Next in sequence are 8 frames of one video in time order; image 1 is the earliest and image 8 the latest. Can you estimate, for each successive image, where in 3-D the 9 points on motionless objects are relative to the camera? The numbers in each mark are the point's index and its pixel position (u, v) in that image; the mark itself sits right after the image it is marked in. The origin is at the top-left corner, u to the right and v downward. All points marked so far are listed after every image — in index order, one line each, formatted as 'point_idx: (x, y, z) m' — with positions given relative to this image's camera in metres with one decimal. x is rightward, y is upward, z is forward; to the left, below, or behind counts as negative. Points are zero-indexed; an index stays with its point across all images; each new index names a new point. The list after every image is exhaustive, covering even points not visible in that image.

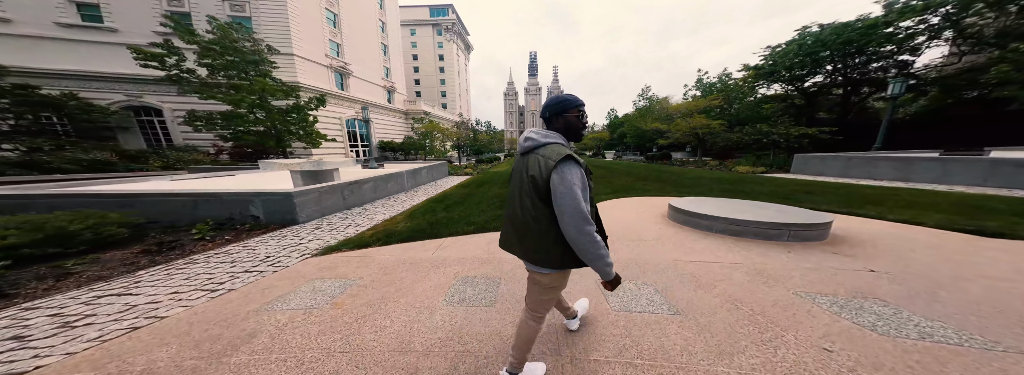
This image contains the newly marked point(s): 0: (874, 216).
0: (+7.2, -0.6, +4.7) m
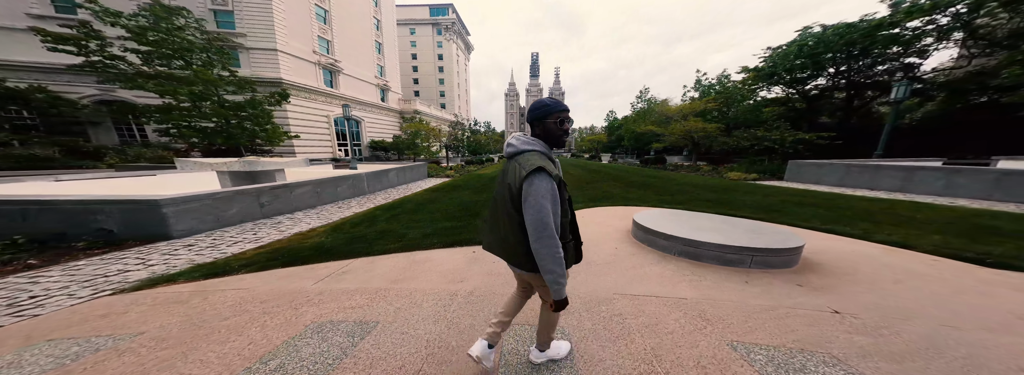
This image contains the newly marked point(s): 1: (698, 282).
0: (+5.9, -0.9, +4.1) m
1: (+2.6, -1.3, +3.2) m
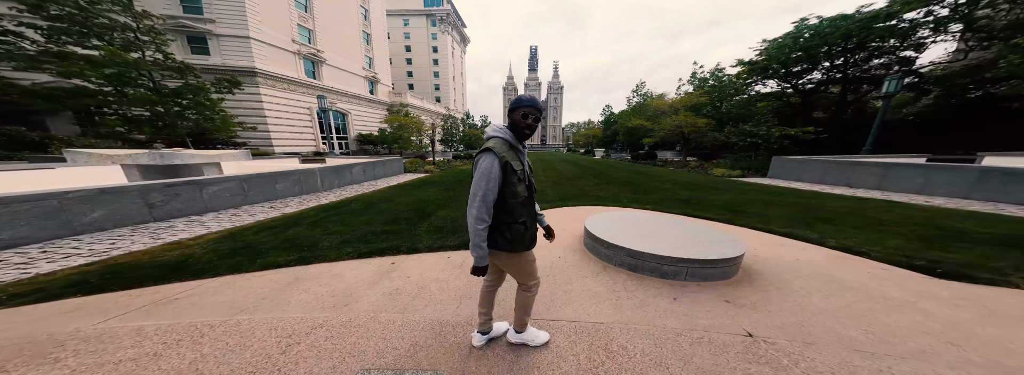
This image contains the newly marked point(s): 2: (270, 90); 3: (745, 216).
0: (+4.7, -0.9, +3.7) m
1: (+1.4, -1.4, +2.8) m
2: (-20.0, +8.2, +19.2) m
3: (+5.3, -0.6, +5.3) m
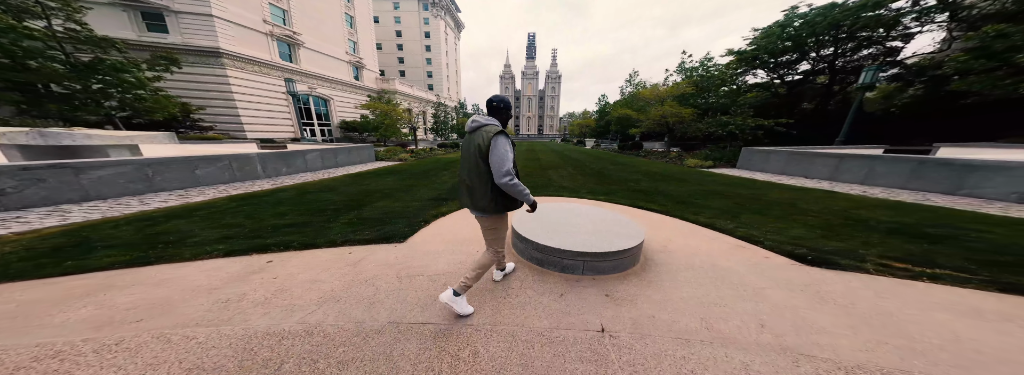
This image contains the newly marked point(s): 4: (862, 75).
0: (+3.3, -0.8, +3.5) m
1: (-0.1, -1.2, +2.6) m
2: (-21.6, +9.2, +18.3) m
3: (+3.9, -0.4, +5.1) m
4: (+17.0, +5.5, +11.2) m
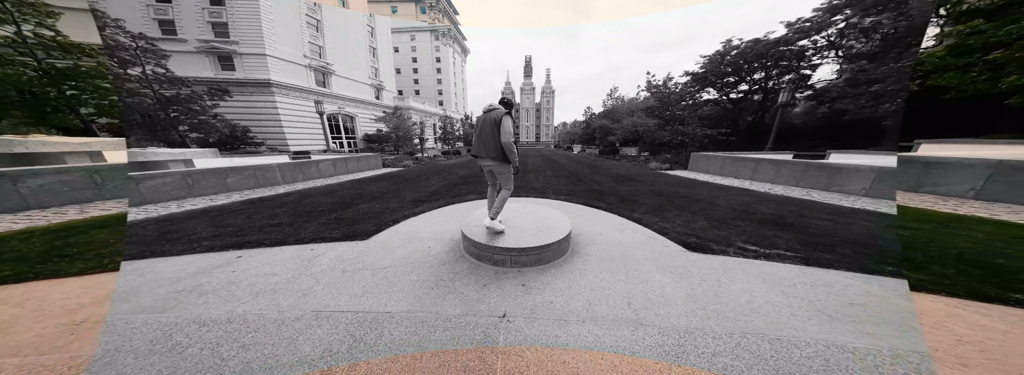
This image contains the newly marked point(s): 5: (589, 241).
0: (+2.4, -0.8, +4.1) m
1: (-0.9, -1.2, +2.9) m
2: (-23.7, +8.0, +17.6) m
3: (+2.8, -0.5, +5.7) m
4: (+15.4, +5.2, +13.0) m
5: (+1.3, -0.9, +4.0) m
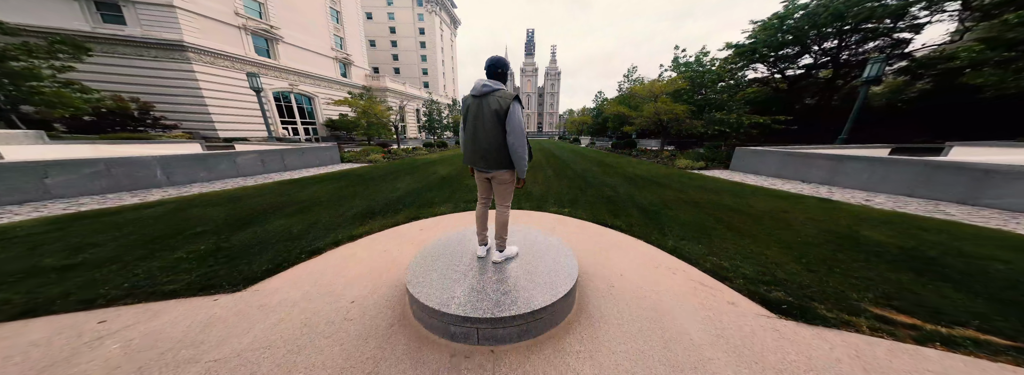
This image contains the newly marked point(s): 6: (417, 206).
0: (+2.1, -1.0, +2.5) m
1: (-1.3, -1.5, +1.6) m
2: (-22.9, +9.0, +17.1) m
3: (+2.6, -0.6, +4.1) m
4: (+15.8, +5.3, +10.1) m
5: (+1.0, -1.1, +2.5) m
6: (-2.2, -0.5, +5.3) m
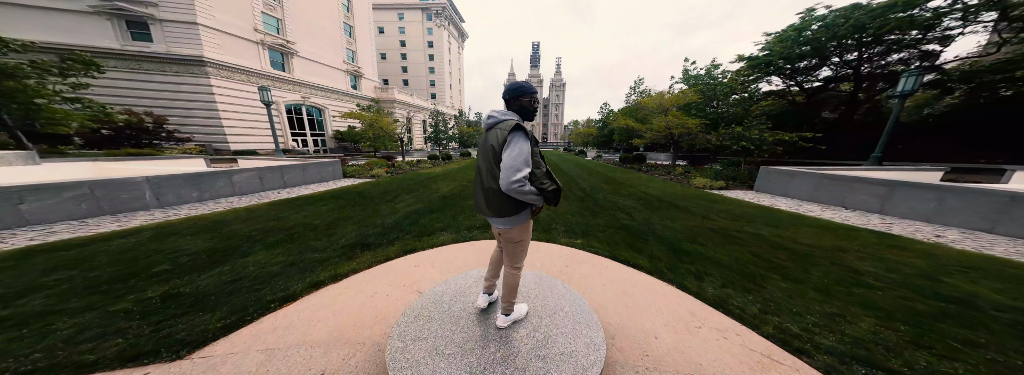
0: (+2.1, -1.5, +1.9) m
1: (-1.3, -1.9, +1.1) m
2: (-22.4, +8.1, +17.5) m
3: (+2.7, -1.2, +3.6) m
4: (+16.1, +4.4, +9.5) m
5: (+1.1, -1.6, +1.9) m
6: (-2.1, -1.0, +4.9) m
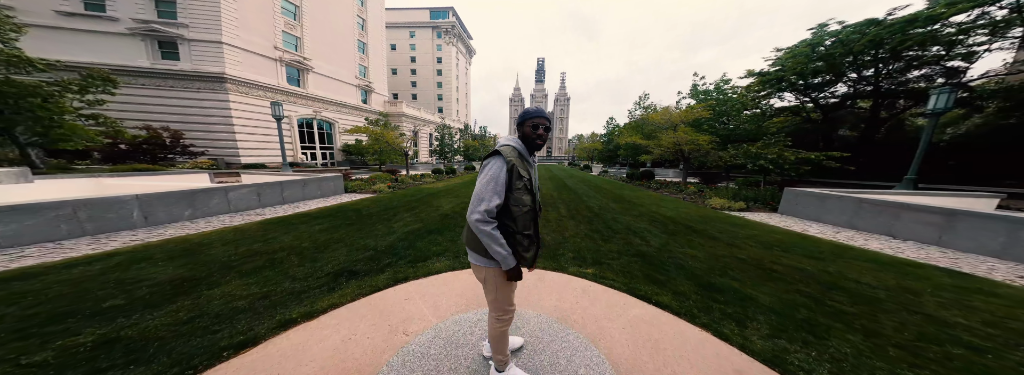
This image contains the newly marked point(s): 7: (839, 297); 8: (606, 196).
0: (+2.1, -1.8, +1.4) m
1: (-1.3, -2.1, +0.6) m
2: (-21.9, +7.2, +18.1) m
3: (+2.8, -1.6, +3.0) m
4: (+16.3, +3.5, +8.9) m
5: (+1.1, -1.9, +1.4) m
6: (-2.0, -1.4, +4.5) m
7: (+4.5, -1.5, +3.1) m
8: (+5.1, -0.5, +12.5) m
